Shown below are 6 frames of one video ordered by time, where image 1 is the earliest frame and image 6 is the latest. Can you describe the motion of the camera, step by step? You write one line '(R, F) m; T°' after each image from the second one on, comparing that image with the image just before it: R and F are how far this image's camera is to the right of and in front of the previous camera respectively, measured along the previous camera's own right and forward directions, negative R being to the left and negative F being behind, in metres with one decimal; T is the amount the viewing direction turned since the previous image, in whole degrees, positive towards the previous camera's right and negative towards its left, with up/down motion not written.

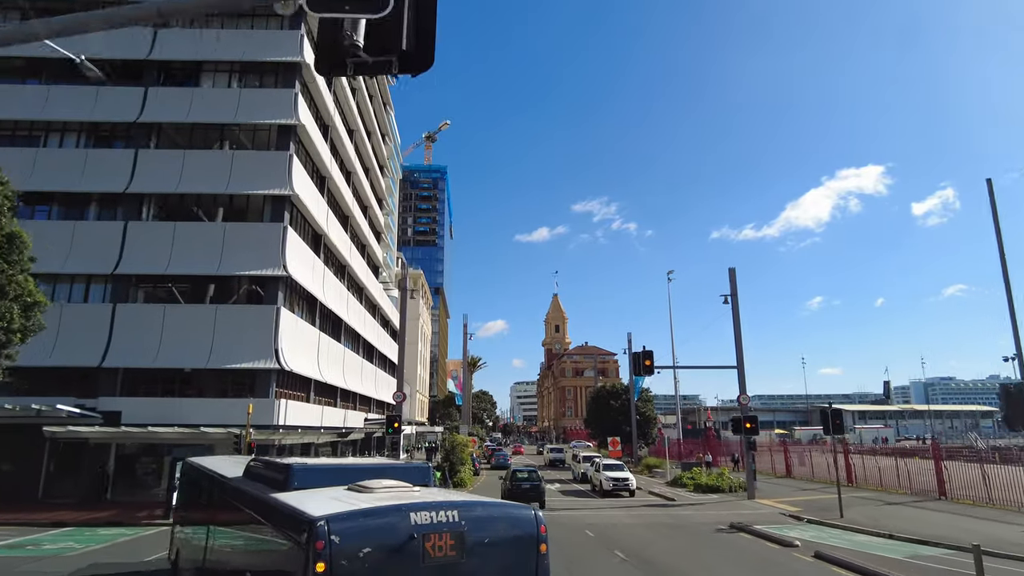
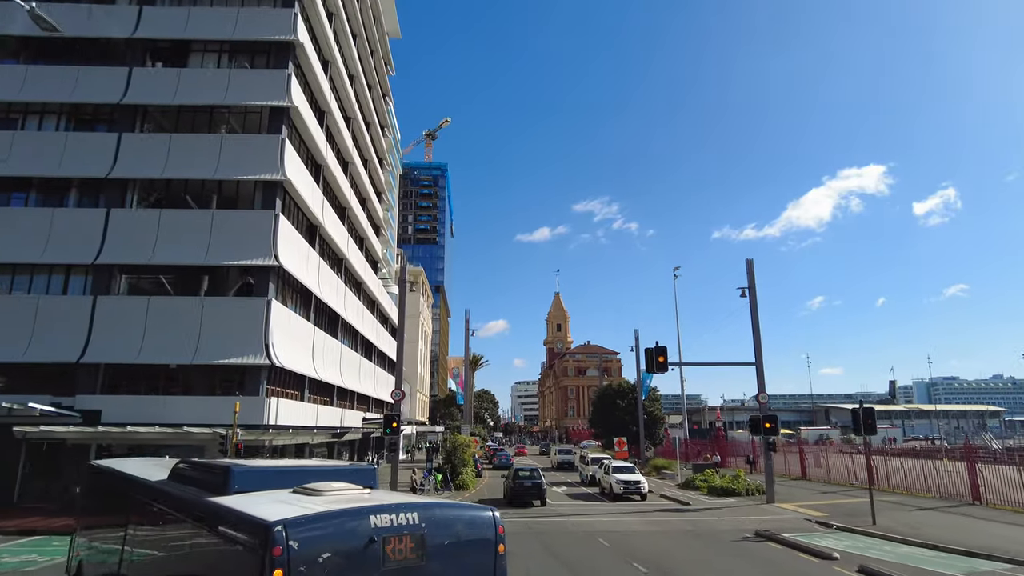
(-0.2, +1.5) m; 0°
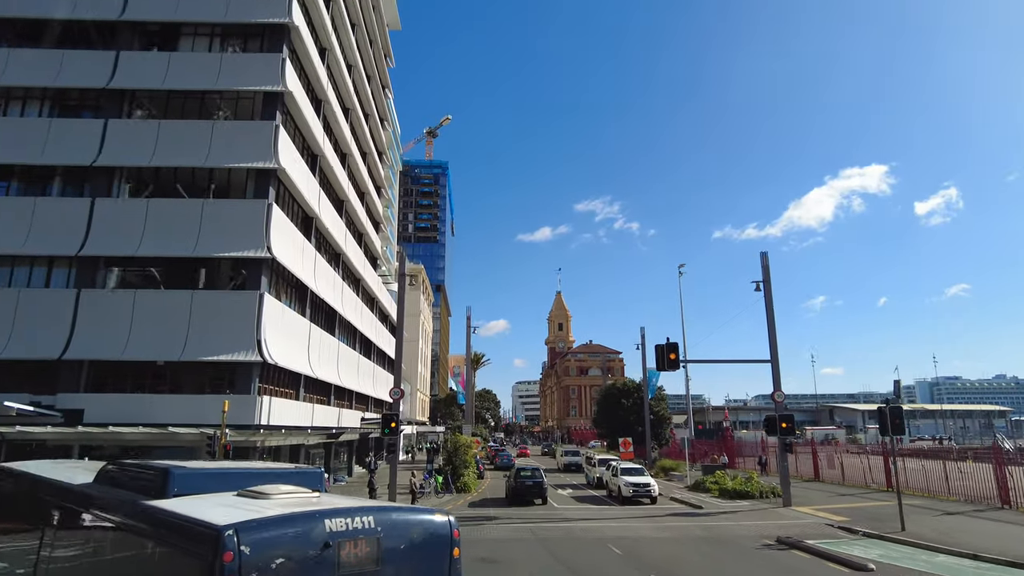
(-0.1, +1.1) m; 0°
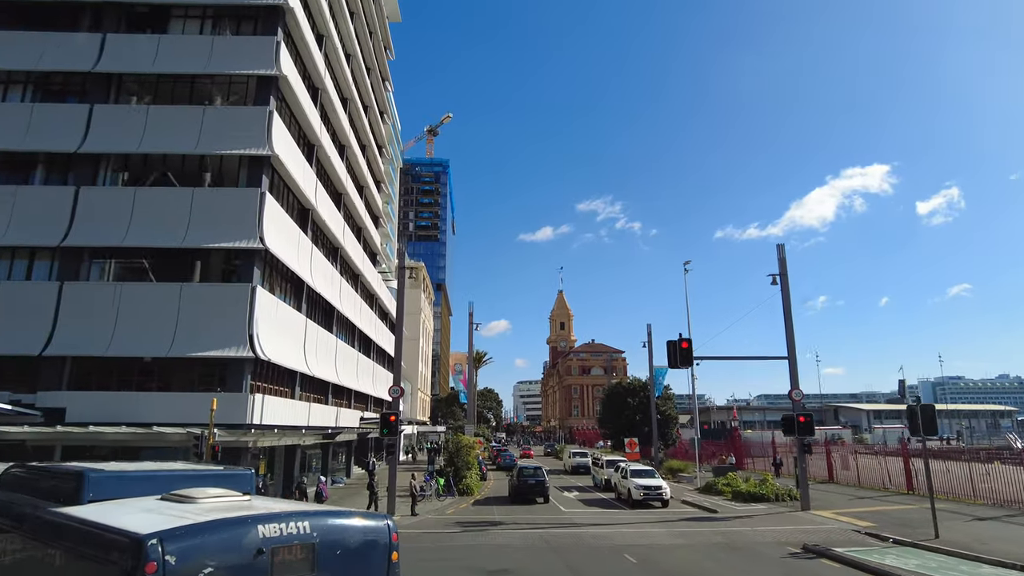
(-0.2, +1.1) m; 0°
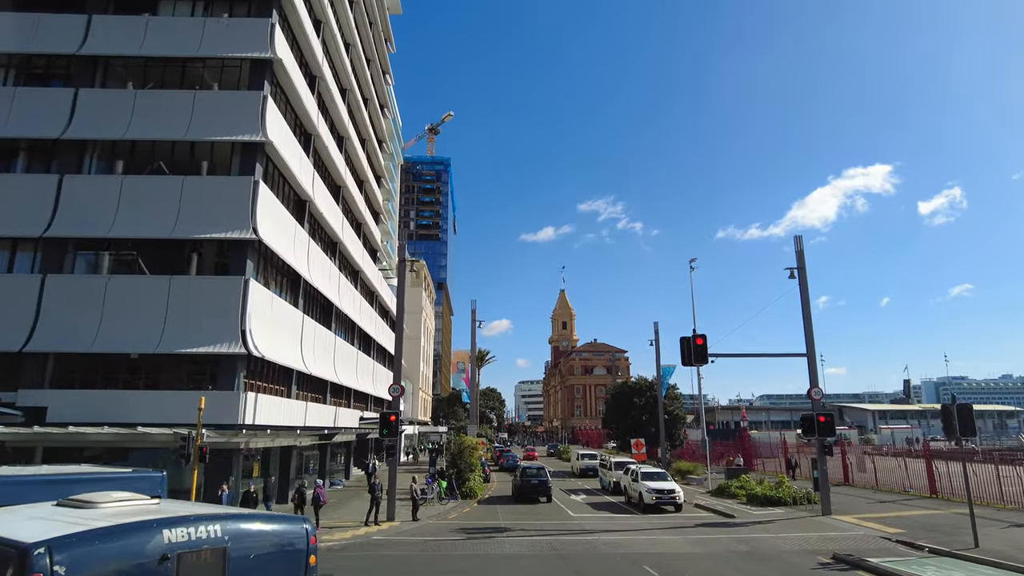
(-0.2, +1.1) m; 0°
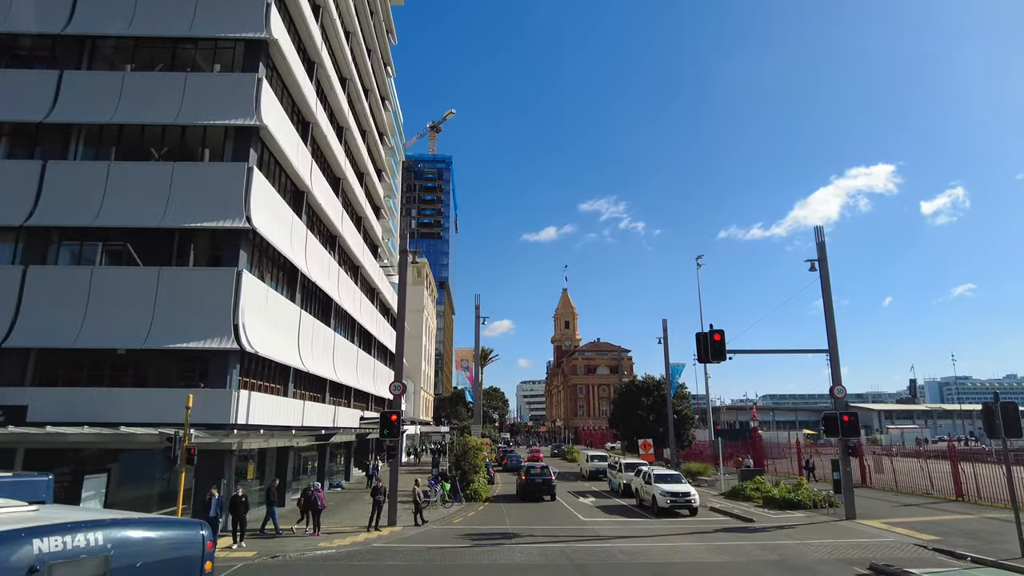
(-0.2, +1.1) m; 0°
